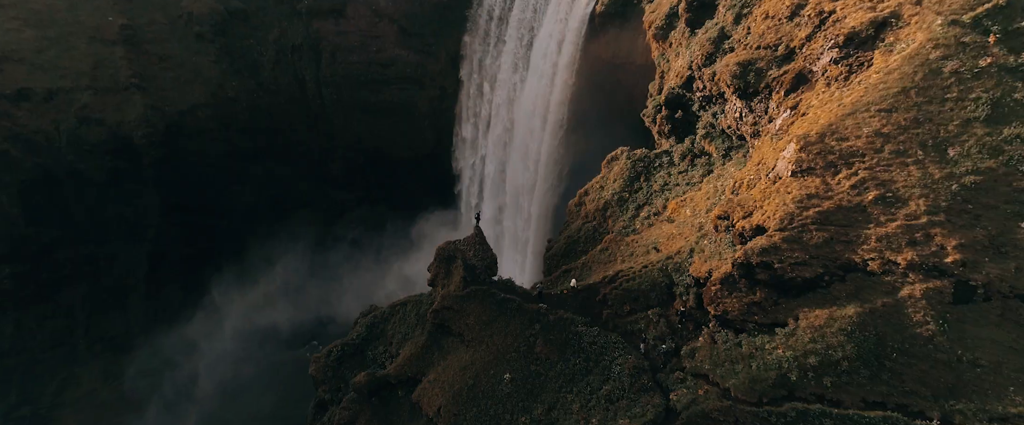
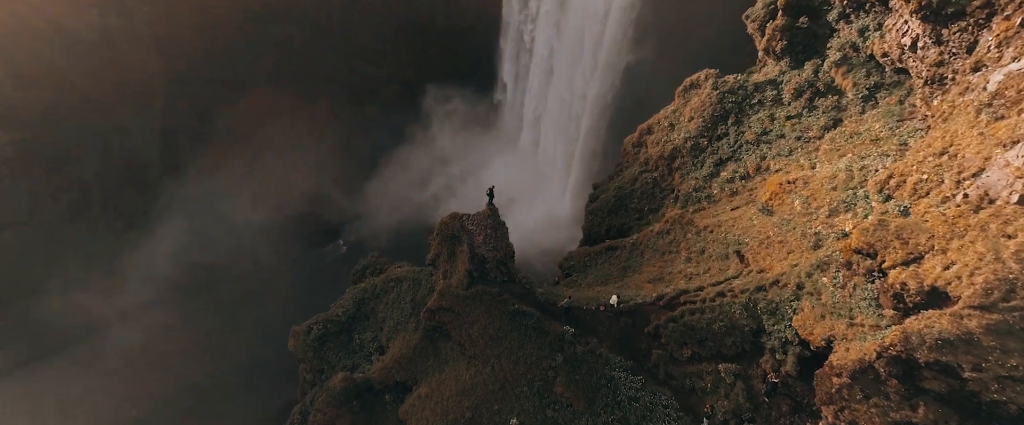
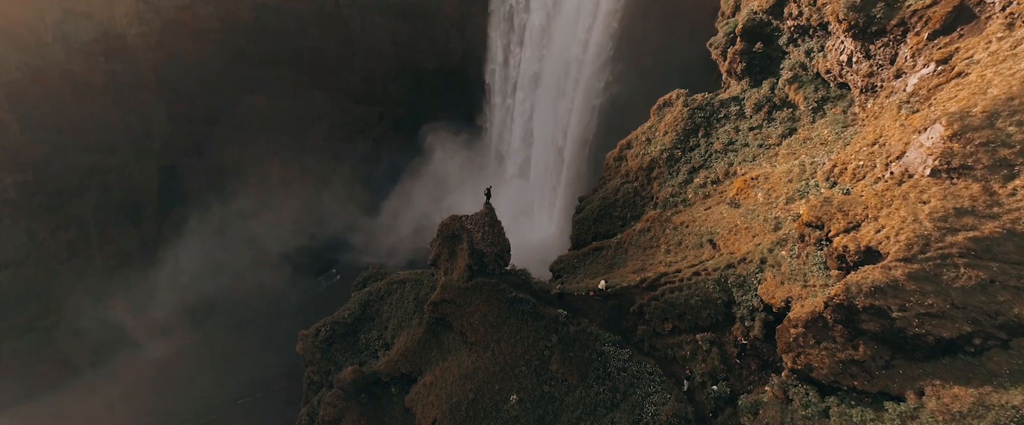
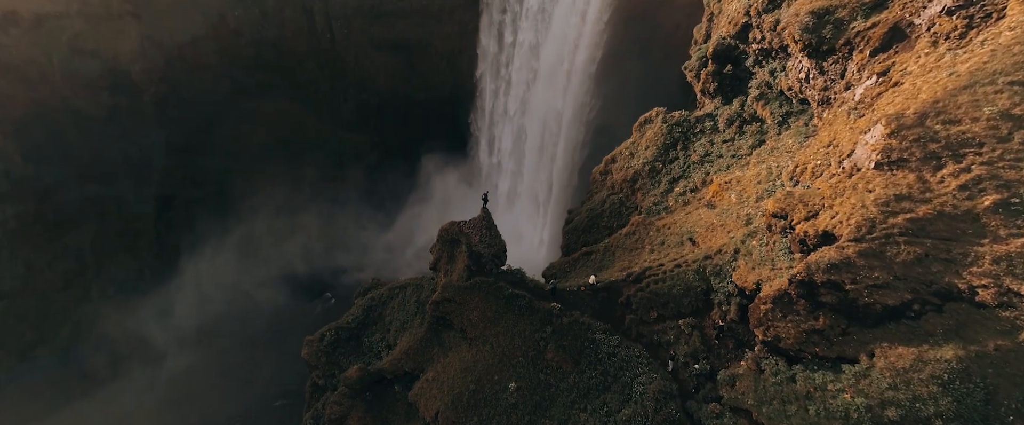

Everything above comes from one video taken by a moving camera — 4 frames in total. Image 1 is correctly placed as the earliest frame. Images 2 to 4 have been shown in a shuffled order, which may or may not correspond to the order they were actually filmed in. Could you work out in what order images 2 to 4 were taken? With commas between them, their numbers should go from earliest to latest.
4, 3, 2
